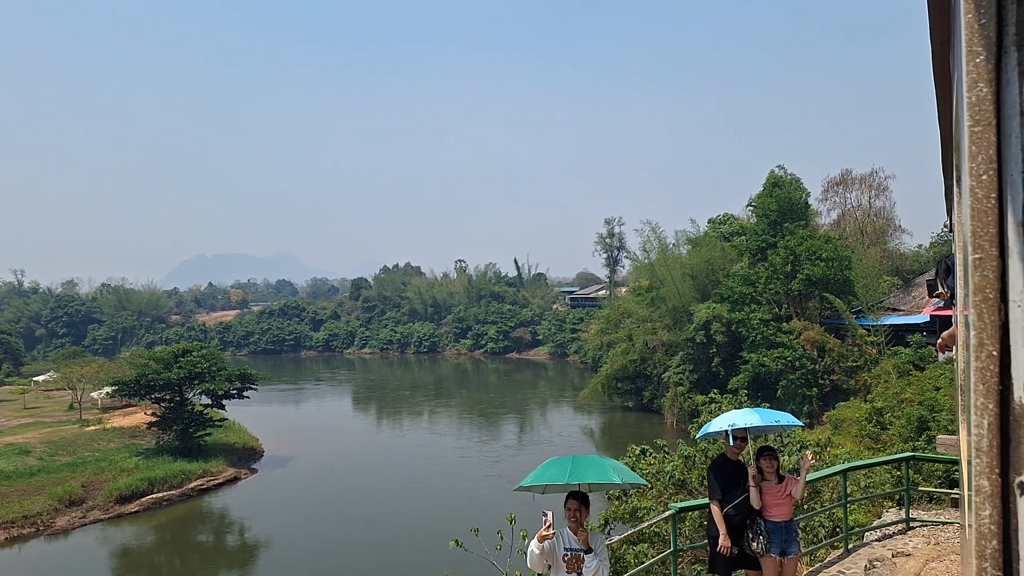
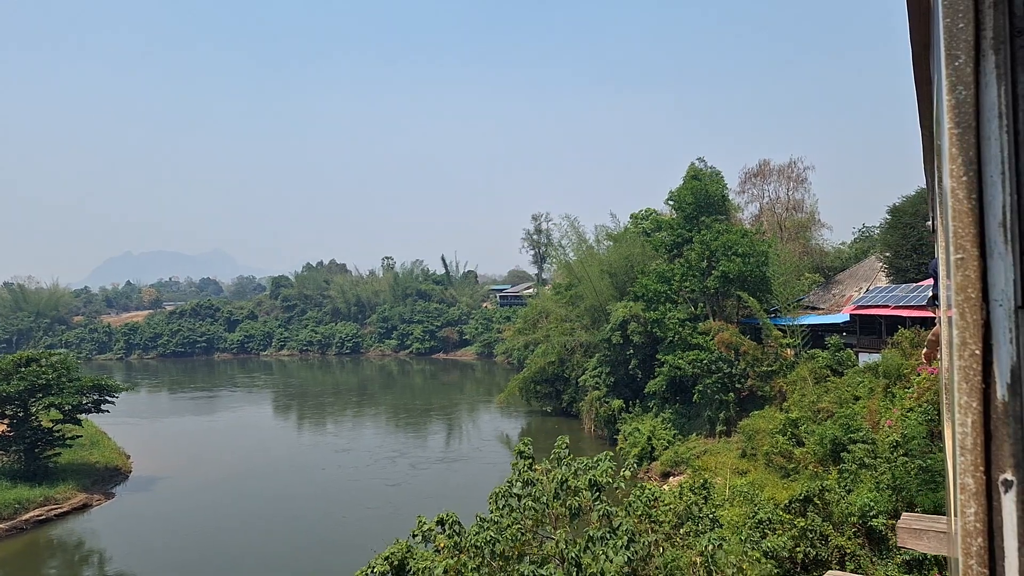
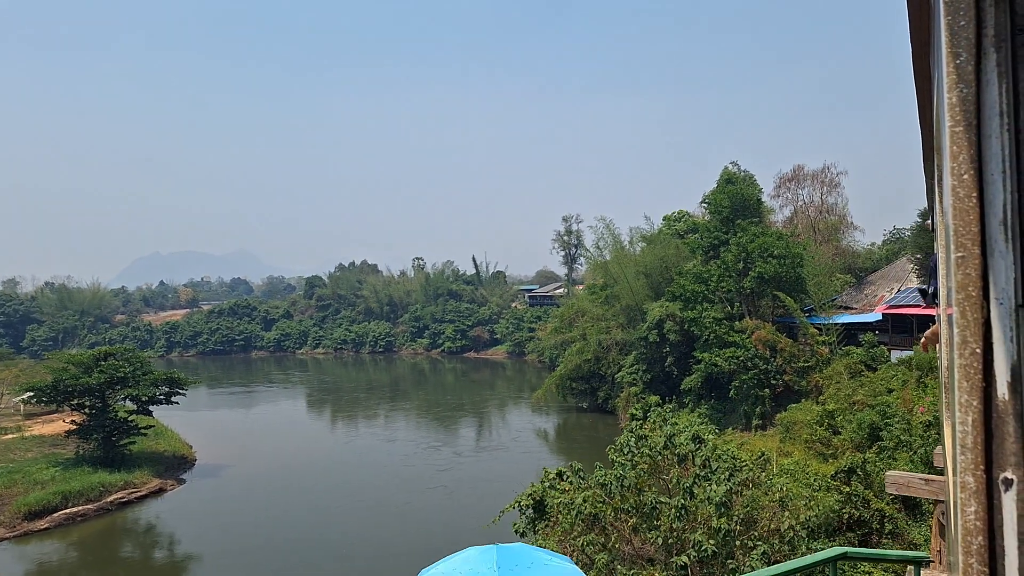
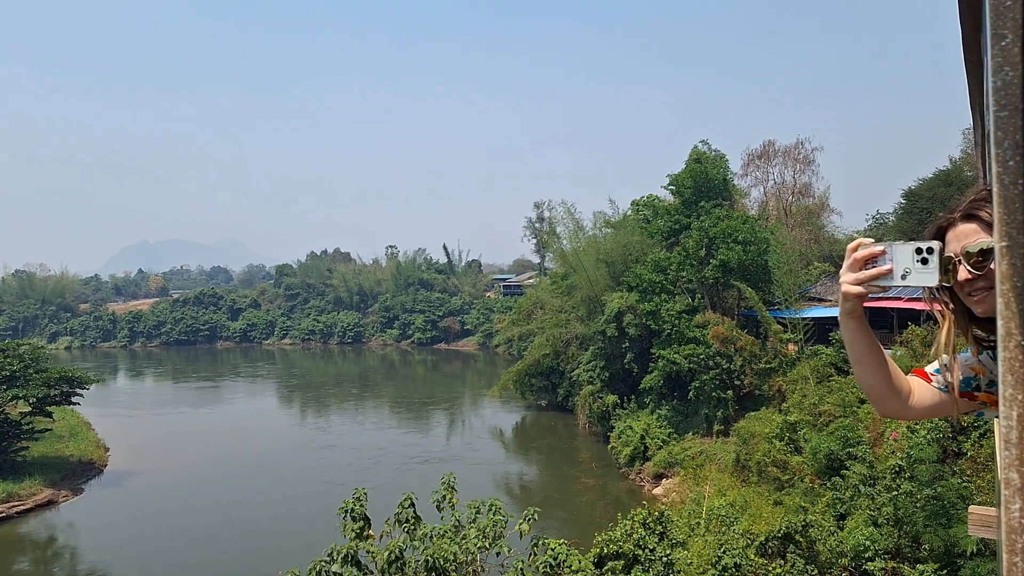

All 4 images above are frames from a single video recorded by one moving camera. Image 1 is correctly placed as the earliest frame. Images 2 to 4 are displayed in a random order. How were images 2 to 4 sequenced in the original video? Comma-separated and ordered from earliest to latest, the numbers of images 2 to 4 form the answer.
3, 2, 4
